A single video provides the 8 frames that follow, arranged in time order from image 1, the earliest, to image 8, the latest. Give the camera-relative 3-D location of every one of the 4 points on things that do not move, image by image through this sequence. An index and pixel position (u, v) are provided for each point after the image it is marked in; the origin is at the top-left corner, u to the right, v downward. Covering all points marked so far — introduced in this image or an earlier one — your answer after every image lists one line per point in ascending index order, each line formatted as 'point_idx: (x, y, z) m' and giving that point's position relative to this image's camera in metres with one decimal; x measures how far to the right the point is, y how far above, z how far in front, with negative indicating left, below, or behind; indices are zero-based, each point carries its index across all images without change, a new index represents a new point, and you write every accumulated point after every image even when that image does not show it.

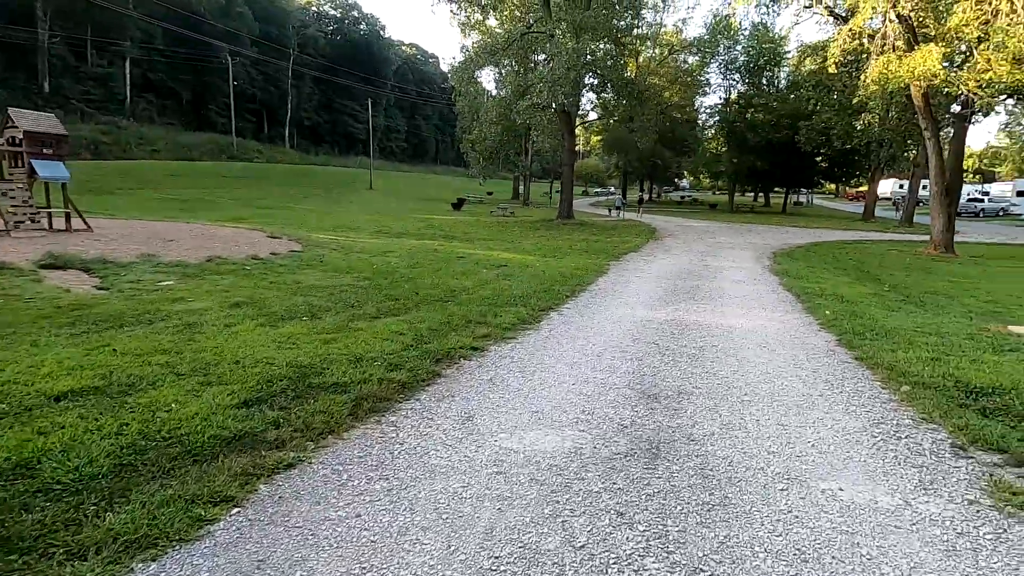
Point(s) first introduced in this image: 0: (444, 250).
0: (-1.9, +1.0, +15.0) m
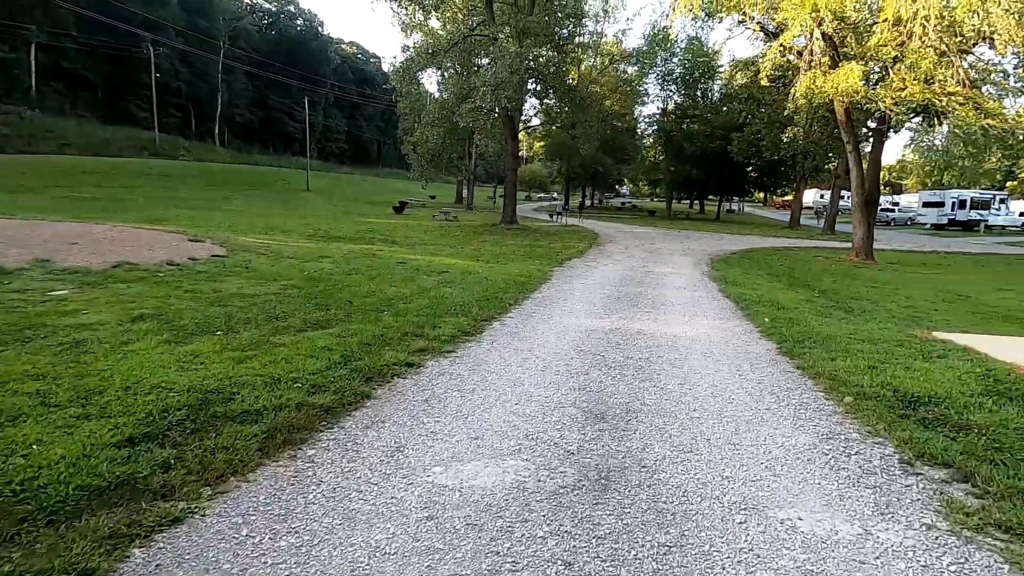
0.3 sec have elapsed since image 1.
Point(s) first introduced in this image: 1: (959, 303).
0: (-3.5, +0.9, +14.4) m
1: (+9.7, -0.3, +11.7) m
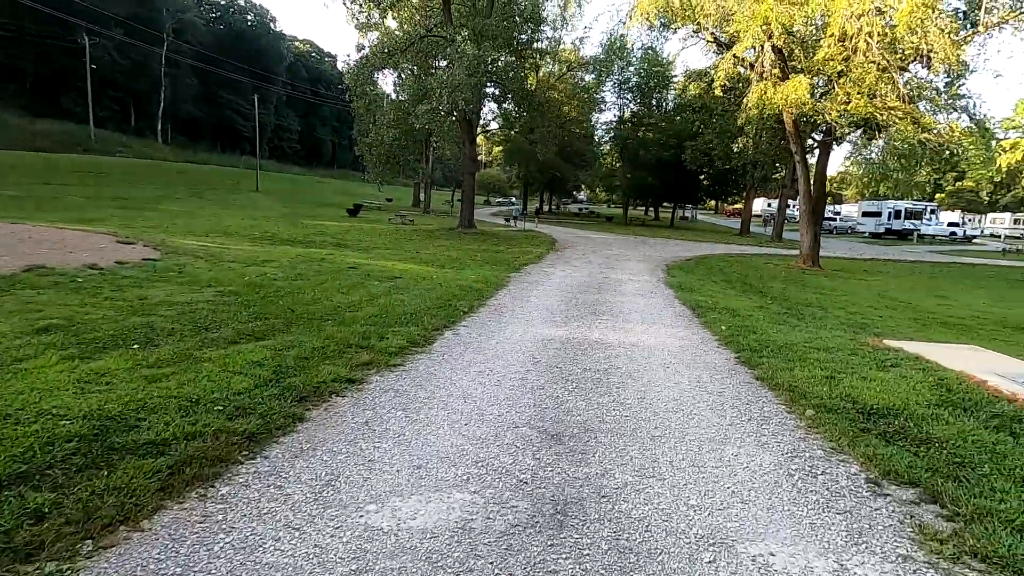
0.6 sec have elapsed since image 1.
0: (-4.6, +0.7, +13.8) m
1: (+8.8, -0.5, +12.1) m
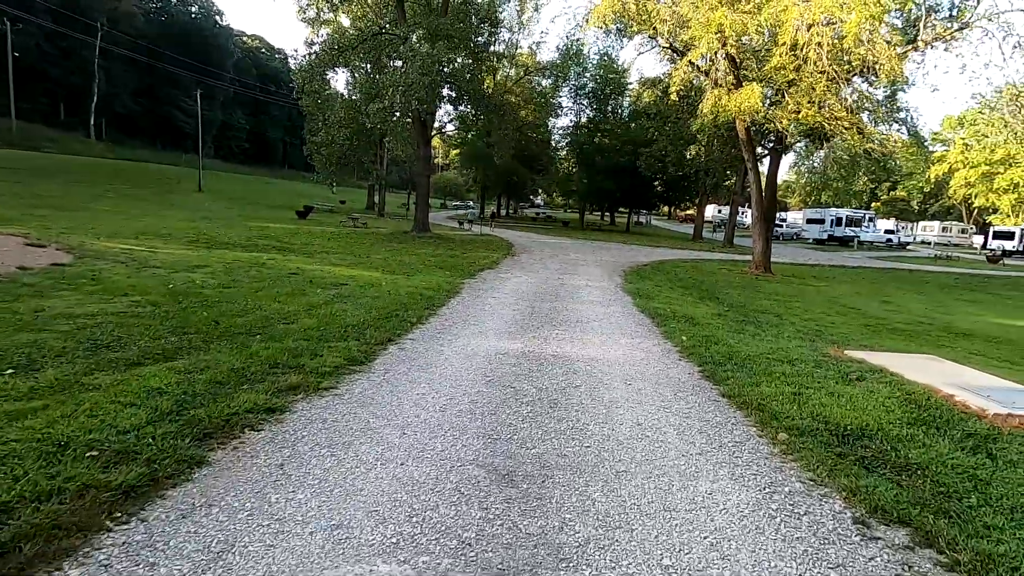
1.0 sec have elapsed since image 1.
0: (-5.7, +0.5, +12.9) m
1: (+7.7, -0.6, +12.2) m
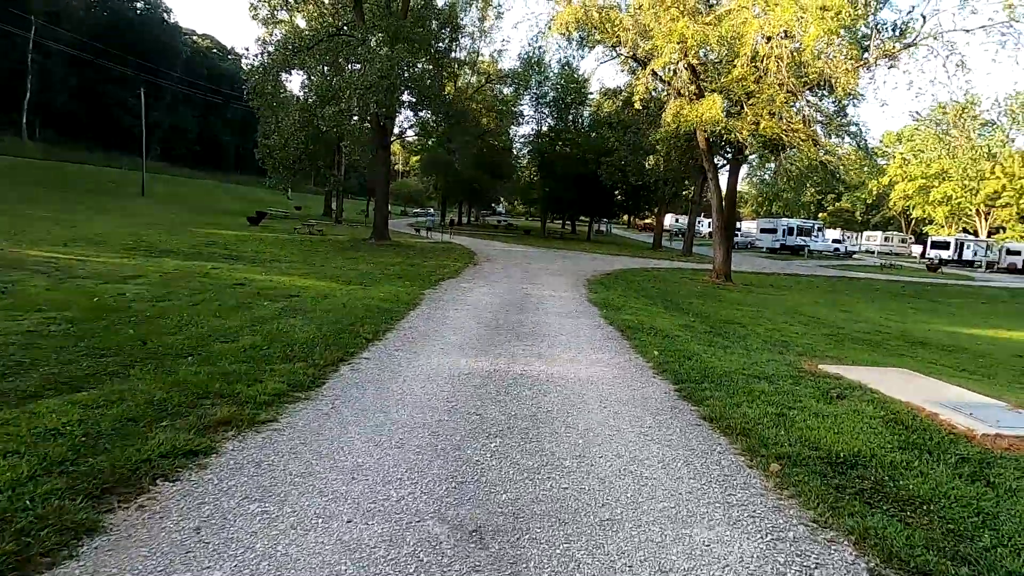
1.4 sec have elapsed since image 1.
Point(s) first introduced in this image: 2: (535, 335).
0: (-6.6, +0.3, +12.0) m
1: (+6.9, -0.9, +12.3) m
2: (+0.3, -0.7, +7.8) m
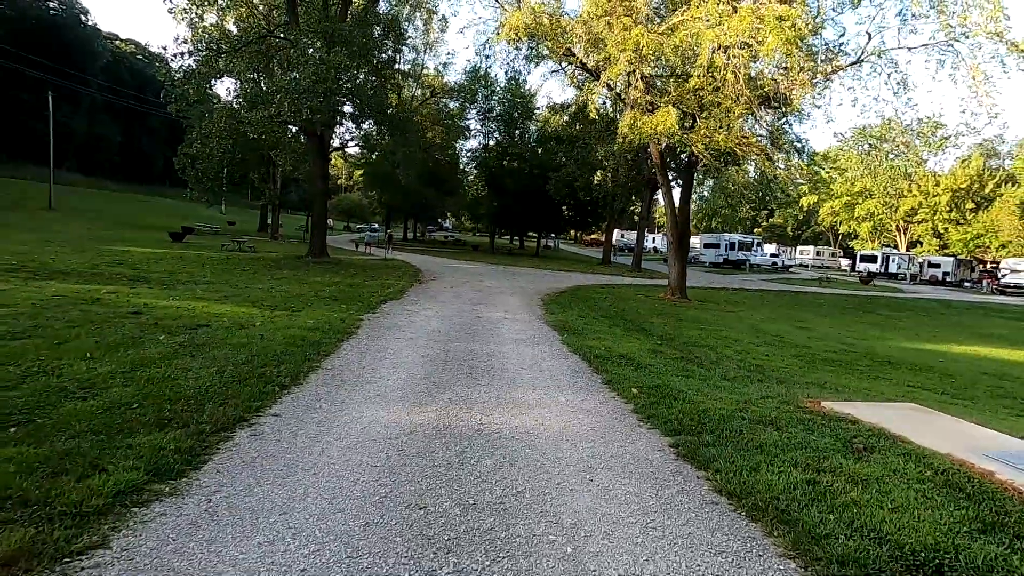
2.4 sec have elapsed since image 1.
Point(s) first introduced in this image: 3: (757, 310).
0: (-7.6, -0.3, +10.1) m
1: (+5.9, -1.3, +11.7) m
2: (-0.2, -1.0, +6.6) m
3: (+8.7, -0.7, +18.9) m
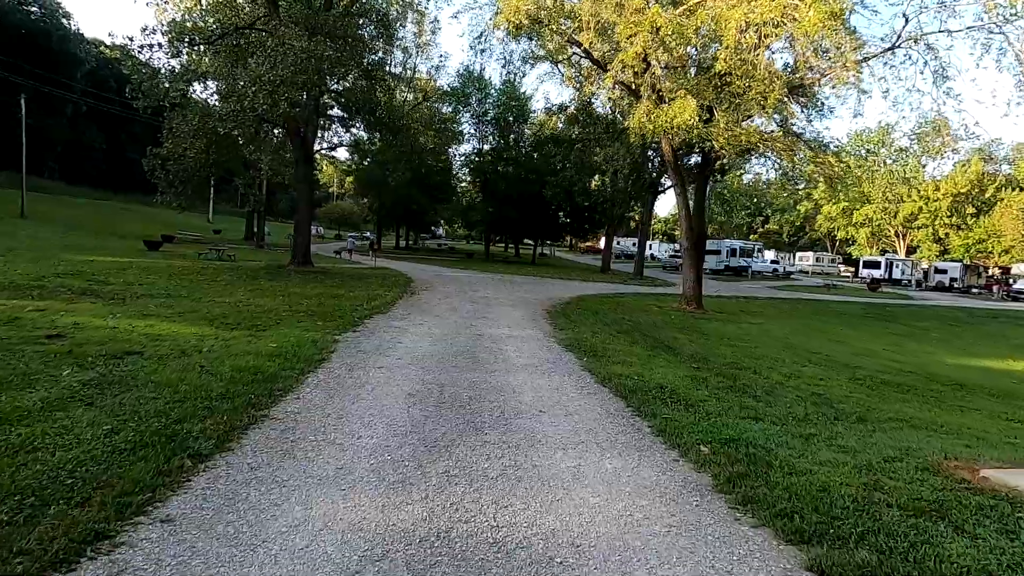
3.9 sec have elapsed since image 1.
0: (-7.4, -0.5, +8.3) m
1: (+6.0, -1.5, +10.1) m
2: (-0.1, -1.2, +4.9) m
3: (+8.7, -1.0, +17.3) m
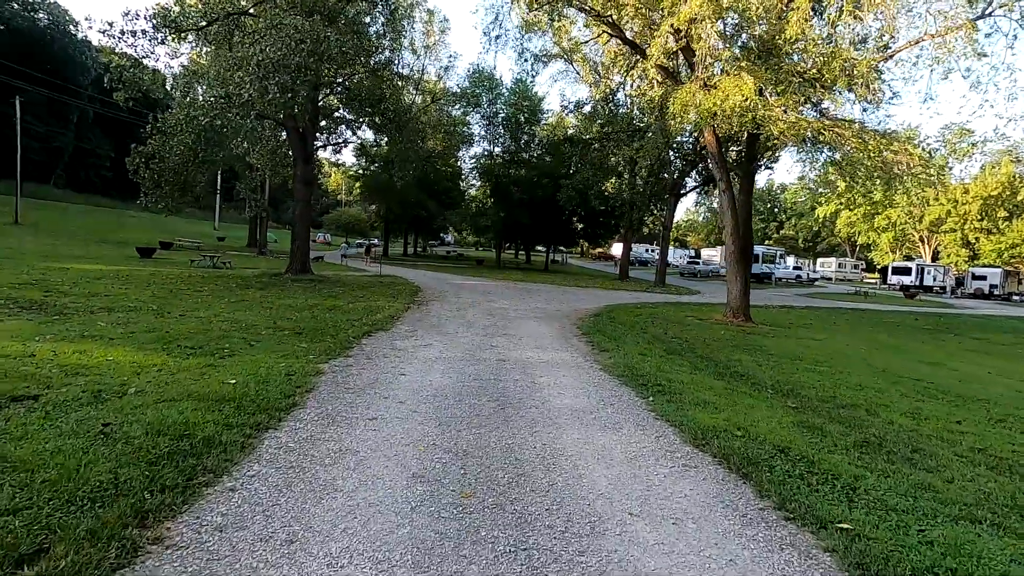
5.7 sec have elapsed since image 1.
0: (-7.0, -0.7, +6.3) m
1: (+6.5, -1.6, +7.9) m
2: (+0.3, -1.3, +2.8) m
3: (+9.3, -1.3, +15.1) m
